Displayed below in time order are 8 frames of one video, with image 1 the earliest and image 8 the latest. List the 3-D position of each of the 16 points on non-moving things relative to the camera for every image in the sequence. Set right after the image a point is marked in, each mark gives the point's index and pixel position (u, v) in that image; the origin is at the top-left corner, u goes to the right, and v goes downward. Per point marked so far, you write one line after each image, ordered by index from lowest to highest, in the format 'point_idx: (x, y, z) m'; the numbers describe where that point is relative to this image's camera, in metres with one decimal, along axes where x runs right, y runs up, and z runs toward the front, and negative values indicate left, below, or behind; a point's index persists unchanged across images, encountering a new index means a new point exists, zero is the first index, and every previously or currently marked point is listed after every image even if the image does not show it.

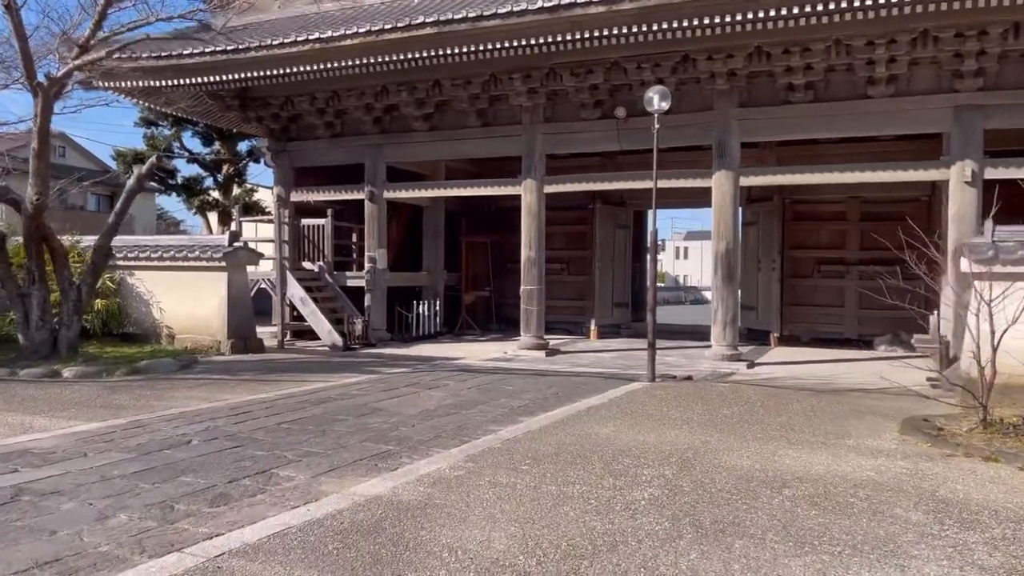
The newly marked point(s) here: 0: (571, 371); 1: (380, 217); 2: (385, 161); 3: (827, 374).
0: (+0.7, -0.9, +9.0) m
1: (-2.2, +1.2, +13.4) m
2: (-2.1, +2.1, +13.4) m
3: (+3.9, -1.1, +10.0) m
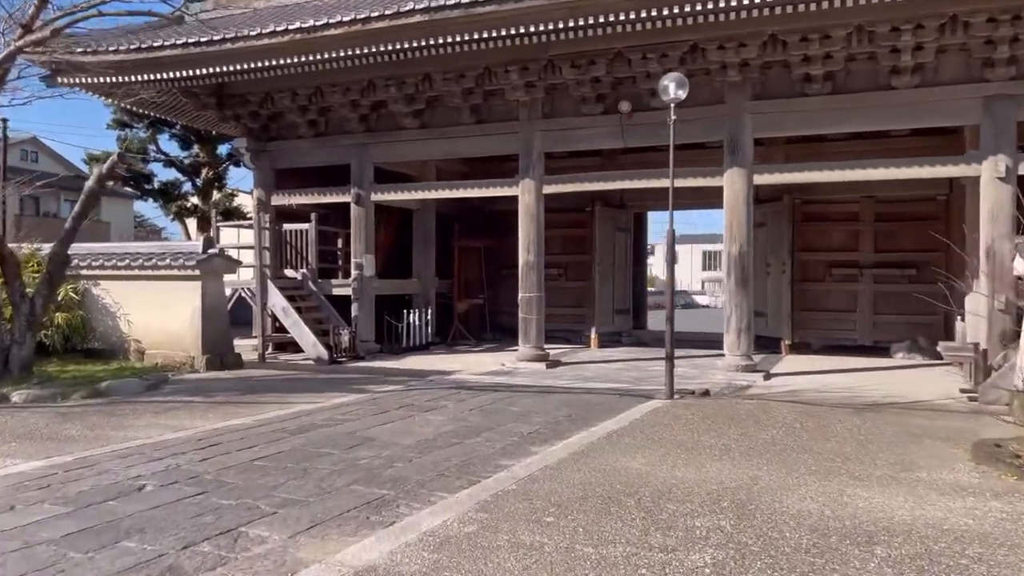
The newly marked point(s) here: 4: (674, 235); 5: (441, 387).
0: (+0.7, -1.0, +8.2) m
1: (-2.3, +1.0, +12.6) m
2: (-2.2, +2.0, +12.6) m
3: (+3.9, -1.2, +9.3) m
4: (+1.6, +0.5, +7.7) m
5: (-0.7, -1.0, +7.9) m
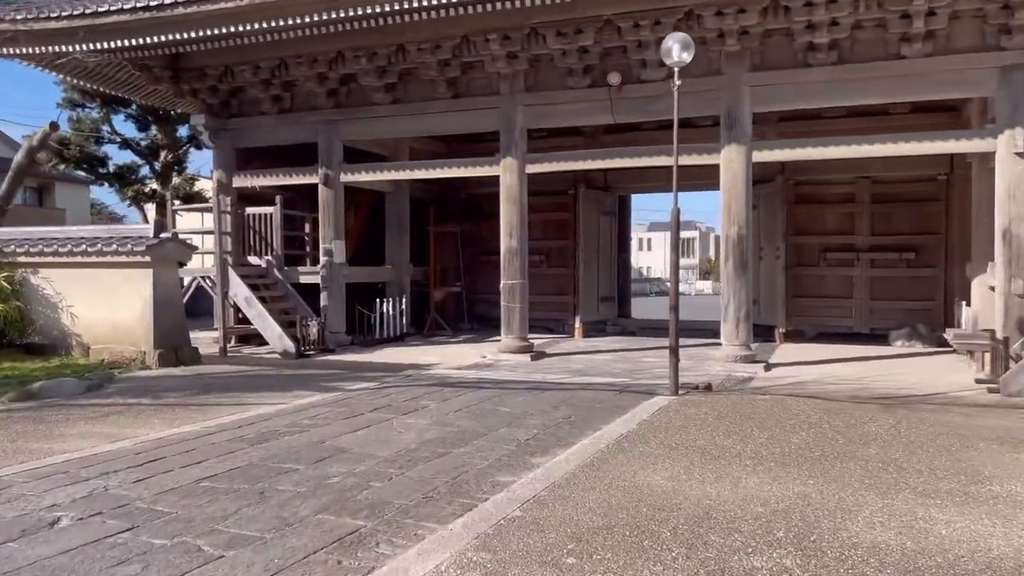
0: (+0.6, -0.9, +7.5) m
1: (-2.5, +1.2, +11.7) m
2: (-2.5, +2.2, +11.8) m
3: (+3.7, -1.0, +8.6) m
4: (+1.4, +0.6, +7.0) m
5: (-0.8, -0.9, +7.2) m
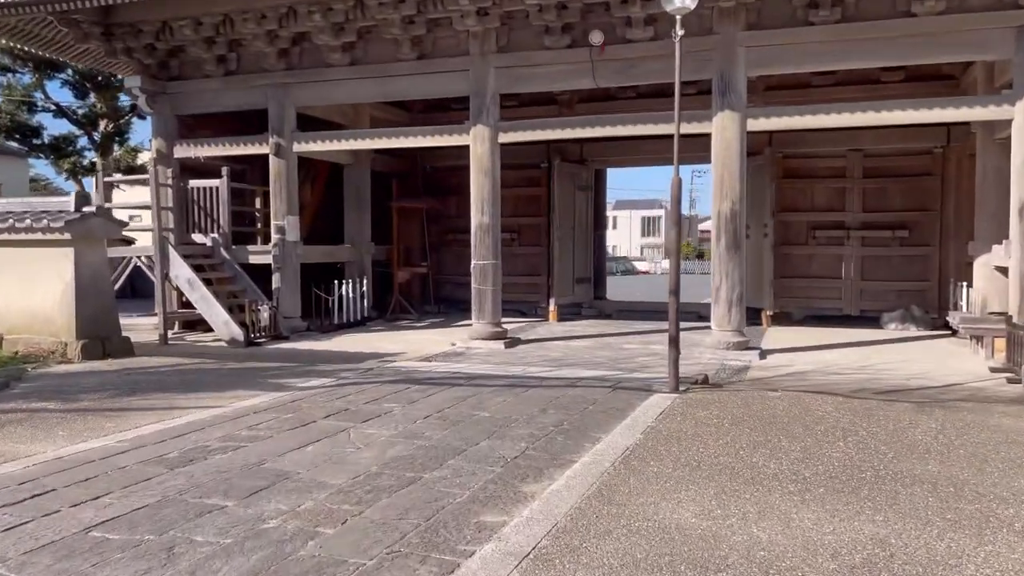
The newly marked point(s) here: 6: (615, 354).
0: (+0.4, -0.7, +6.6) m
1: (-2.9, +1.5, +10.7) m
2: (-2.9, +2.4, +10.7) m
3: (+3.5, -0.8, +7.9) m
4: (+1.3, +0.8, +6.1) m
5: (-1.0, -0.7, +6.2) m
6: (+1.1, -0.7, +8.9) m
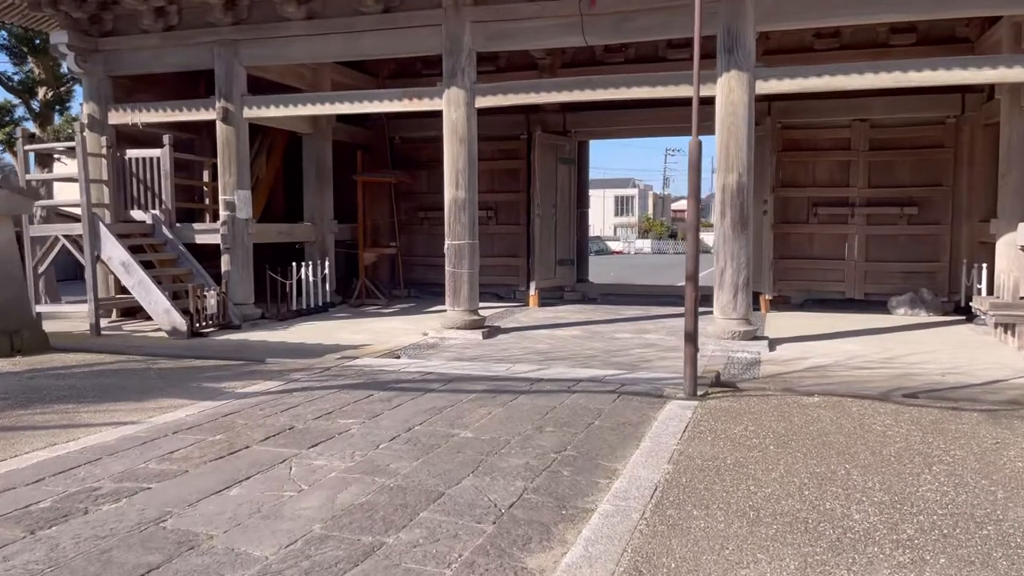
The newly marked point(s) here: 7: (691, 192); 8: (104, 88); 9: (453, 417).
0: (+0.2, -0.6, +5.6) m
1: (-3.2, +1.7, +9.5) m
2: (-3.1, +2.6, +9.5) m
3: (+3.3, -0.6, +7.1) m
4: (+1.2, +0.9, +5.1) m
5: (-1.1, -0.6, +5.2) m
6: (+0.9, -0.6, +8.0) m
7: (+1.1, +0.6, +5.0) m
8: (-5.0, +2.5, +10.0) m
9: (-0.3, -0.7, +4.2) m
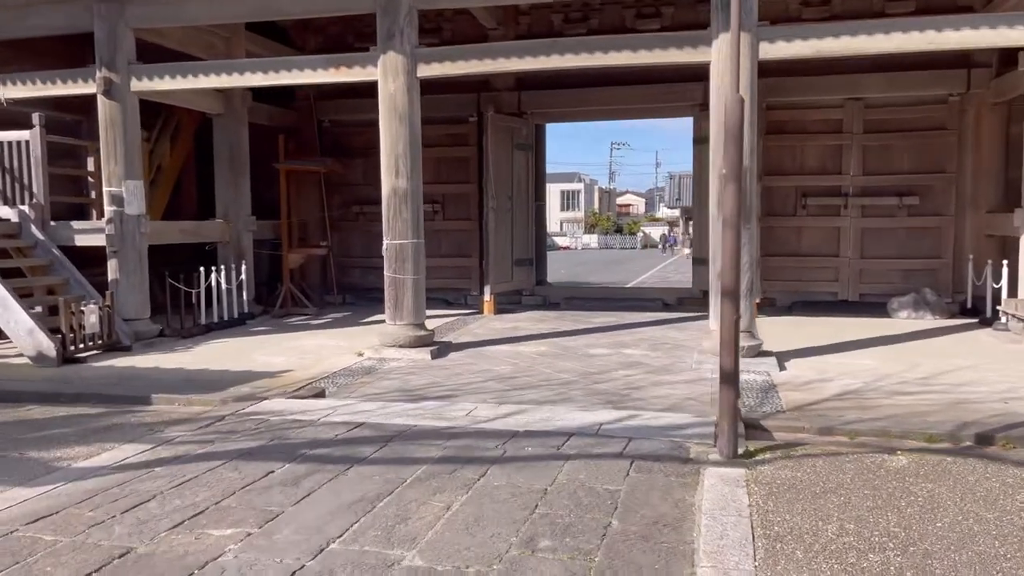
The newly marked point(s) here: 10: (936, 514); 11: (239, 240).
0: (0.0, -0.7, +4.2) m
1: (-3.7, +1.6, +7.8) m
2: (-3.6, +2.5, +7.7) m
3: (+3.0, -0.7, +5.8) m
4: (+1.0, +0.8, +3.7) m
5: (-1.3, -0.7, +3.6) m
6: (+0.6, -0.6, +6.5) m
7: (+0.9, +0.5, +3.6) m
8: (-5.5, +2.3, +8.1) m
9: (-0.4, -0.8, +2.7) m
10: (+1.4, -0.8, +2.8) m
11: (-3.2, +0.6, +9.4) m
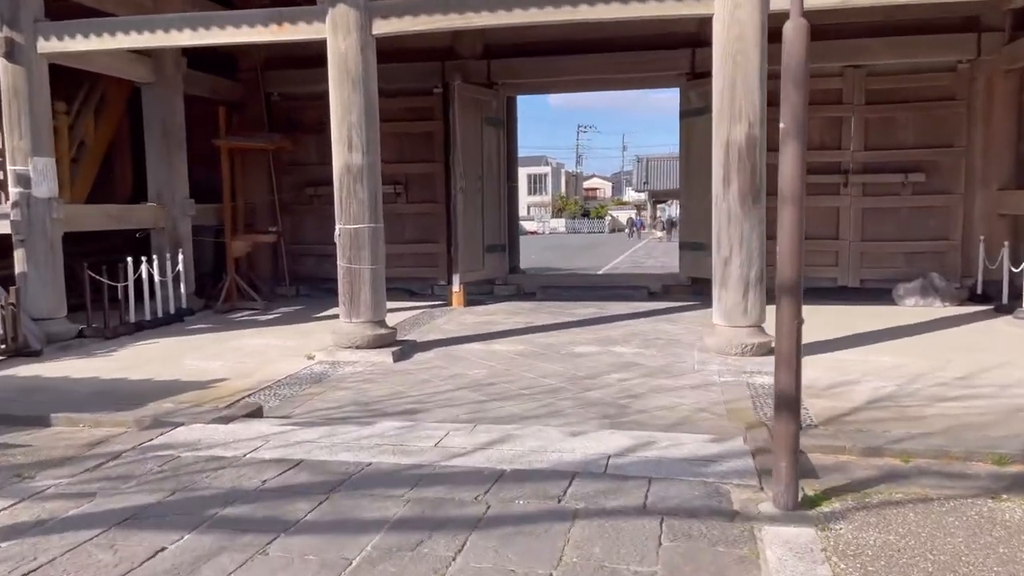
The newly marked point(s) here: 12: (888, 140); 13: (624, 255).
0: (0.0, -0.7, +3.3) m
1: (-3.9, +1.6, +6.7) m
2: (-3.9, +2.5, +6.6) m
3: (+2.9, -0.6, +5.0) m
4: (+0.9, +0.8, +2.8) m
5: (-1.3, -0.7, +2.7) m
6: (+0.4, -0.6, +5.6) m
7: (+0.9, +0.5, +2.7) m
8: (-5.8, +2.3, +6.9) m
9: (-0.4, -0.8, +1.8) m
10: (+1.4, -0.8, +2.0) m
11: (-3.5, +0.6, +8.3) m
12: (+4.1, +1.6, +8.8) m
13: (+2.6, +0.8, +19.1) m
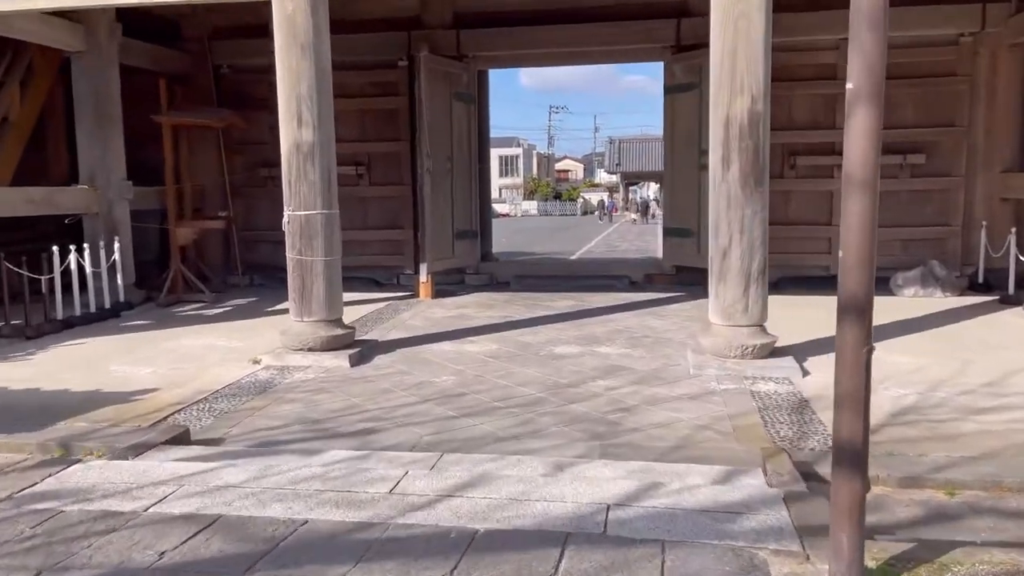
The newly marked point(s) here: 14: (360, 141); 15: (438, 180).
0: (-0.1, -0.7, +2.6) m
1: (-4.1, +1.6, +5.8) m
2: (-4.1, +2.6, +5.8) m
3: (+2.7, -0.6, +4.4) m
4: (+0.8, +0.8, +2.1) m
5: (-1.4, -0.8, +2.0) m
6: (+0.2, -0.5, +5.0) m
7: (+0.8, +0.5, +2.0) m
8: (-6.0, +2.4, +6.0) m
9: (-0.4, -0.8, +1.1) m
10: (+1.4, -0.8, +1.4) m
11: (-3.7, +0.7, +7.5) m
12: (+3.8, +1.7, +8.2) m
13: (+2.0, +1.1, +18.5) m
14: (-1.6, +1.6, +8.8) m
15: (-0.8, +1.1, +8.3) m
